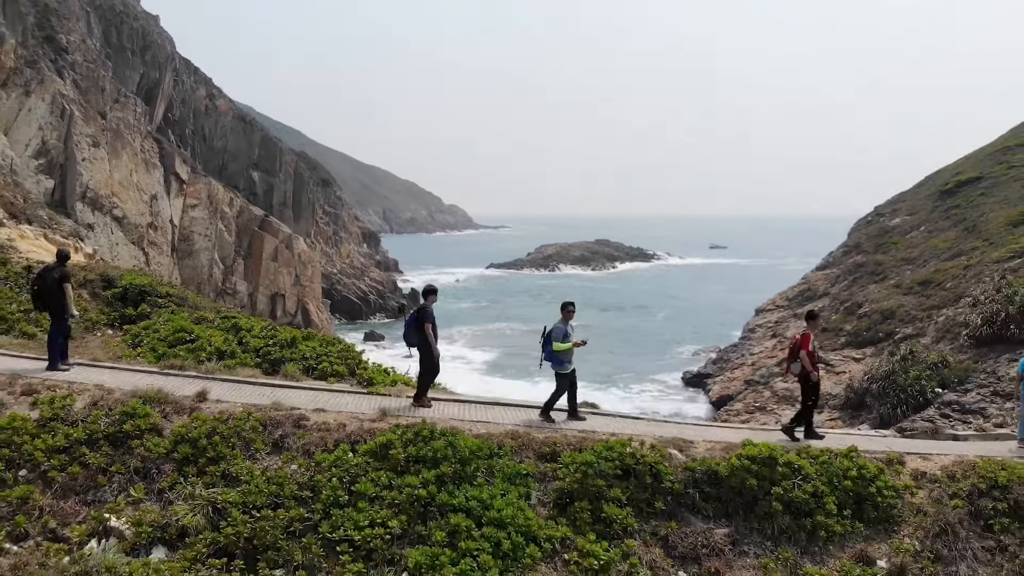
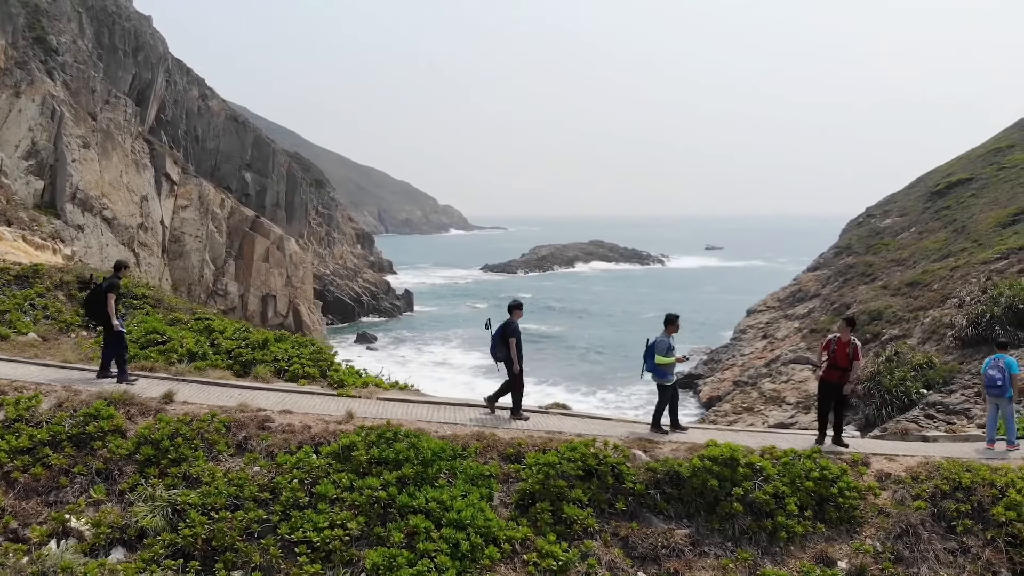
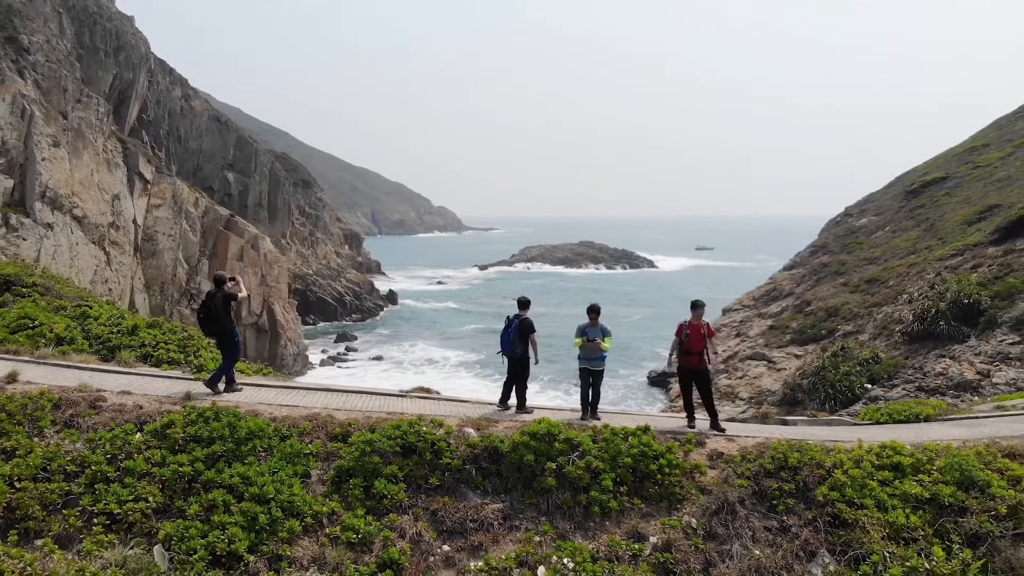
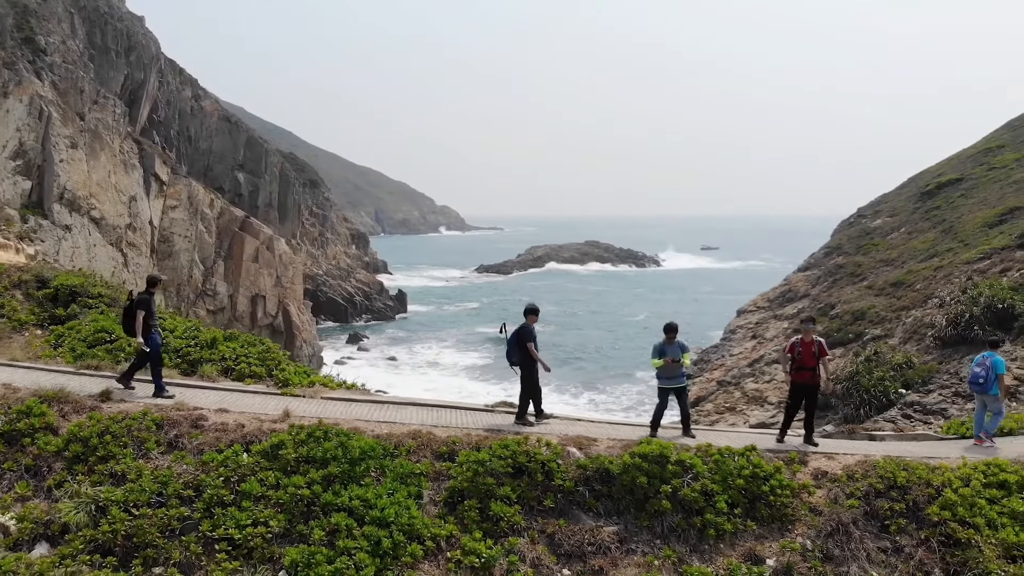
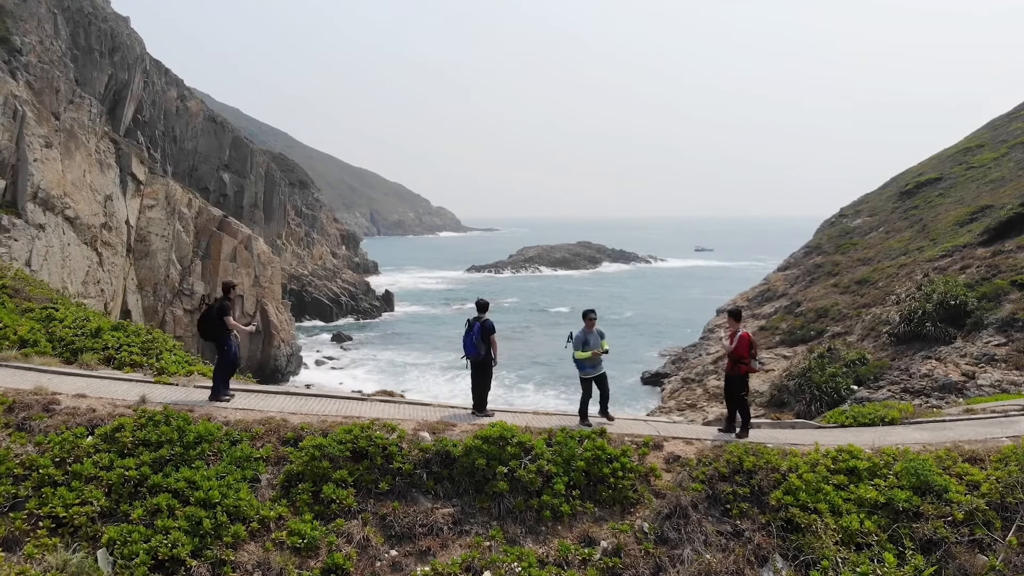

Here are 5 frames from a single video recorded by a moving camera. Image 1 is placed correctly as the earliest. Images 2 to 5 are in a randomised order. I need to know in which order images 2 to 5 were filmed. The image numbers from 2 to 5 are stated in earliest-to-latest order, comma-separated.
2, 4, 3, 5
